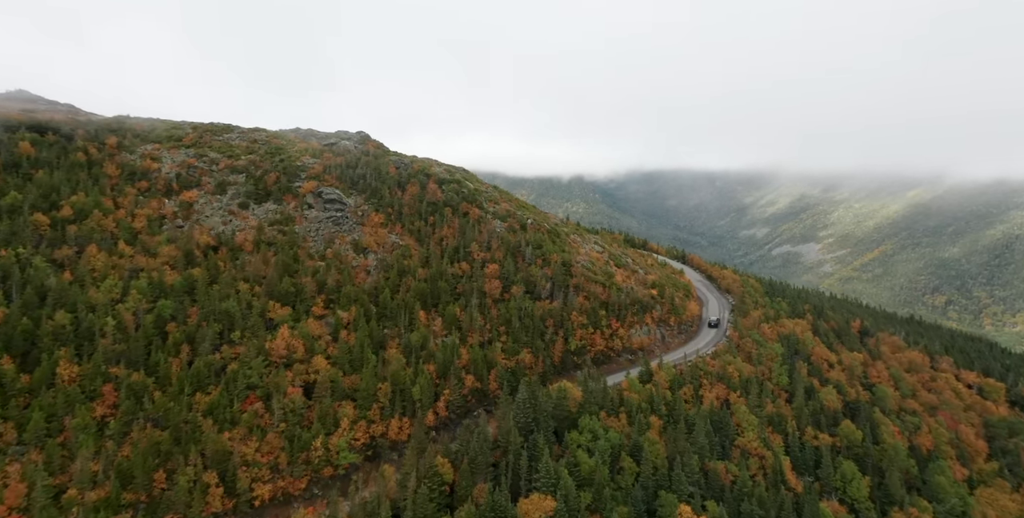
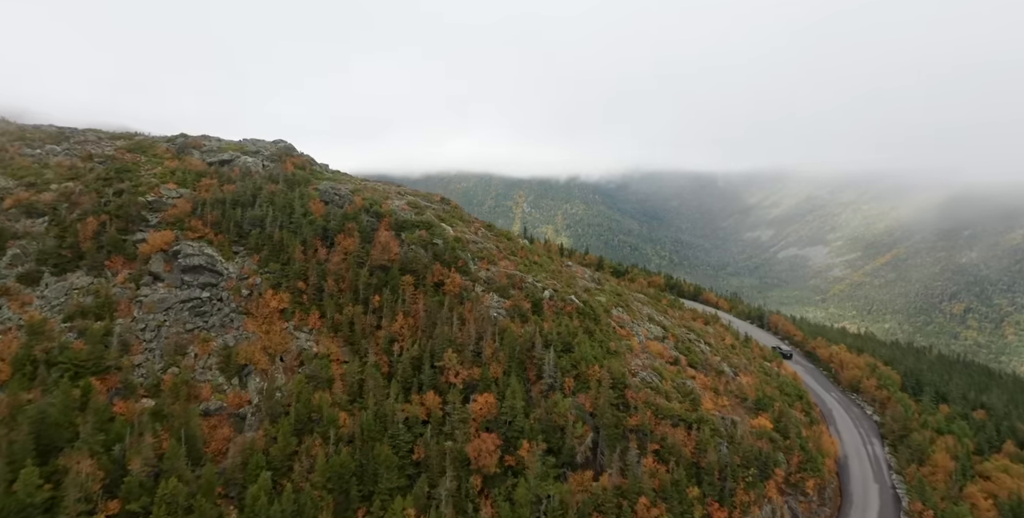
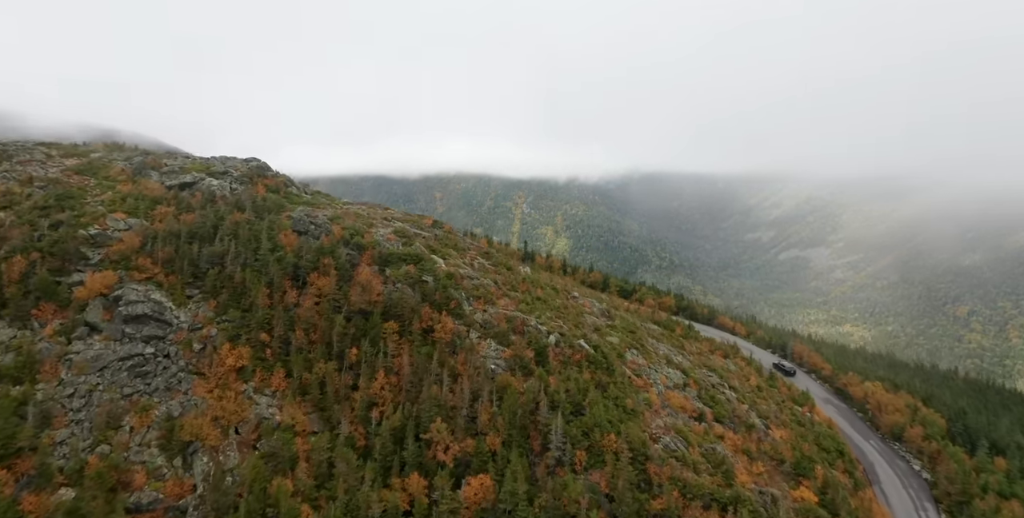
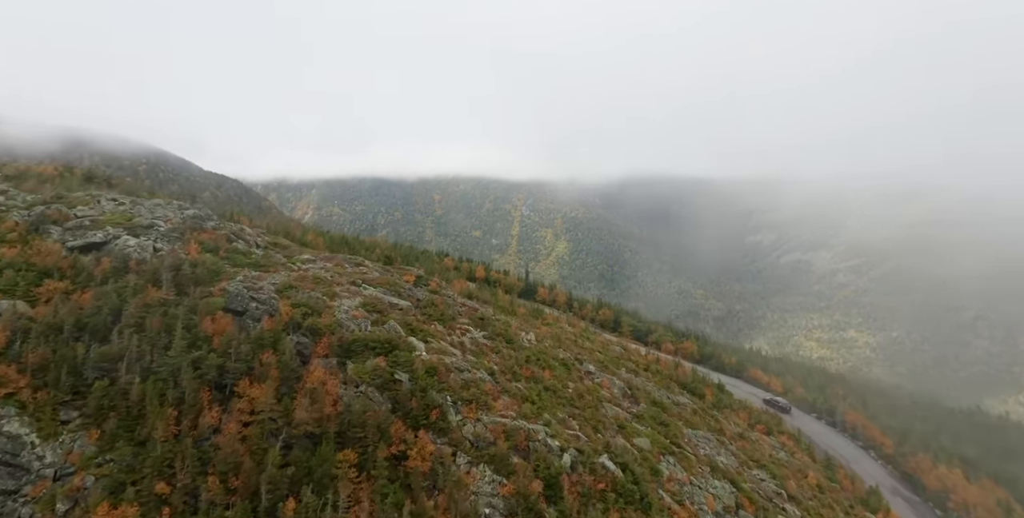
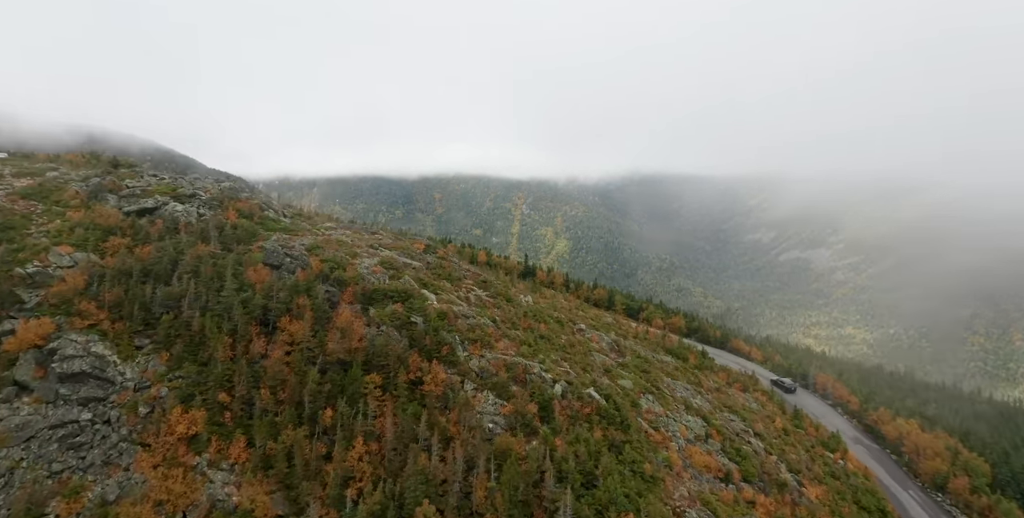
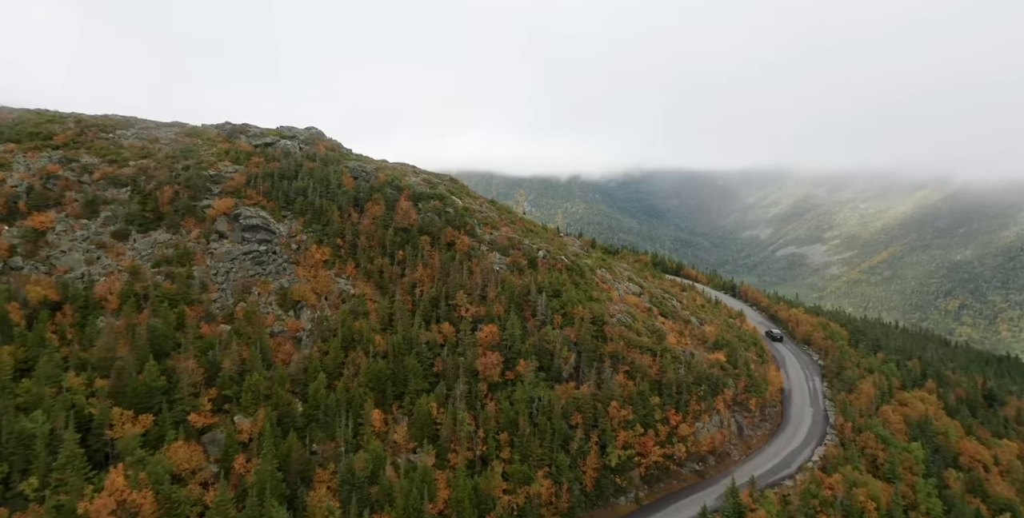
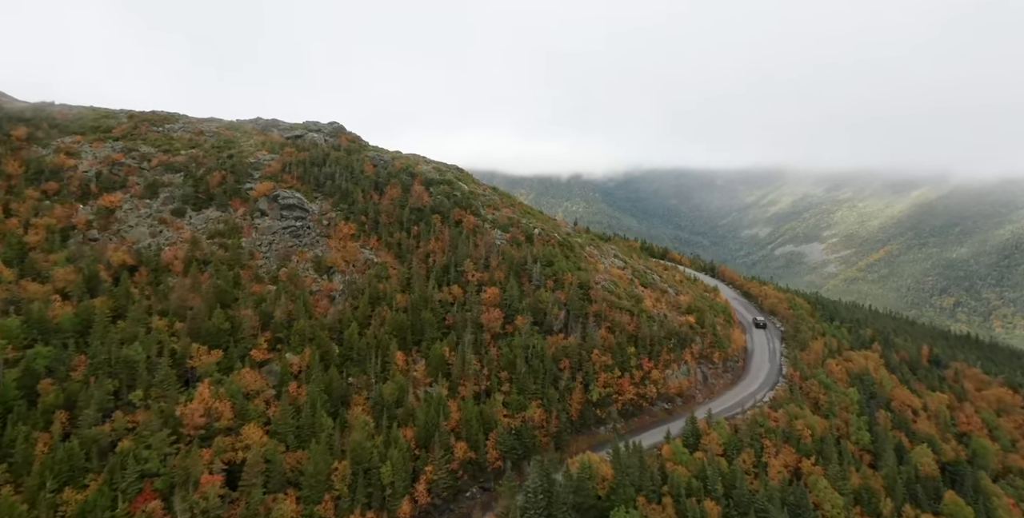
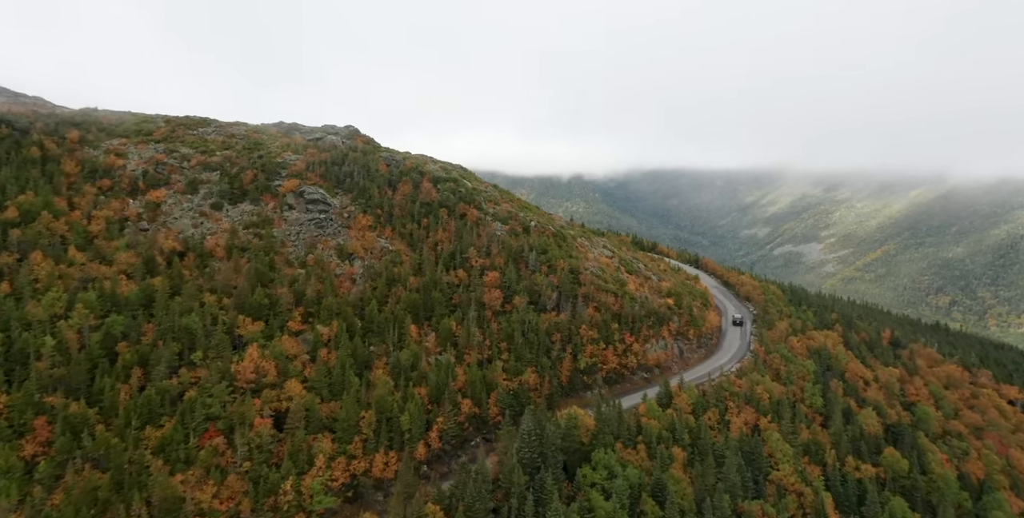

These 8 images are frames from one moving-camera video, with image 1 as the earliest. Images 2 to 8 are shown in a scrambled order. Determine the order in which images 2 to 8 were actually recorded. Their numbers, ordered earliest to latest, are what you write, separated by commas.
8, 7, 6, 2, 3, 5, 4
